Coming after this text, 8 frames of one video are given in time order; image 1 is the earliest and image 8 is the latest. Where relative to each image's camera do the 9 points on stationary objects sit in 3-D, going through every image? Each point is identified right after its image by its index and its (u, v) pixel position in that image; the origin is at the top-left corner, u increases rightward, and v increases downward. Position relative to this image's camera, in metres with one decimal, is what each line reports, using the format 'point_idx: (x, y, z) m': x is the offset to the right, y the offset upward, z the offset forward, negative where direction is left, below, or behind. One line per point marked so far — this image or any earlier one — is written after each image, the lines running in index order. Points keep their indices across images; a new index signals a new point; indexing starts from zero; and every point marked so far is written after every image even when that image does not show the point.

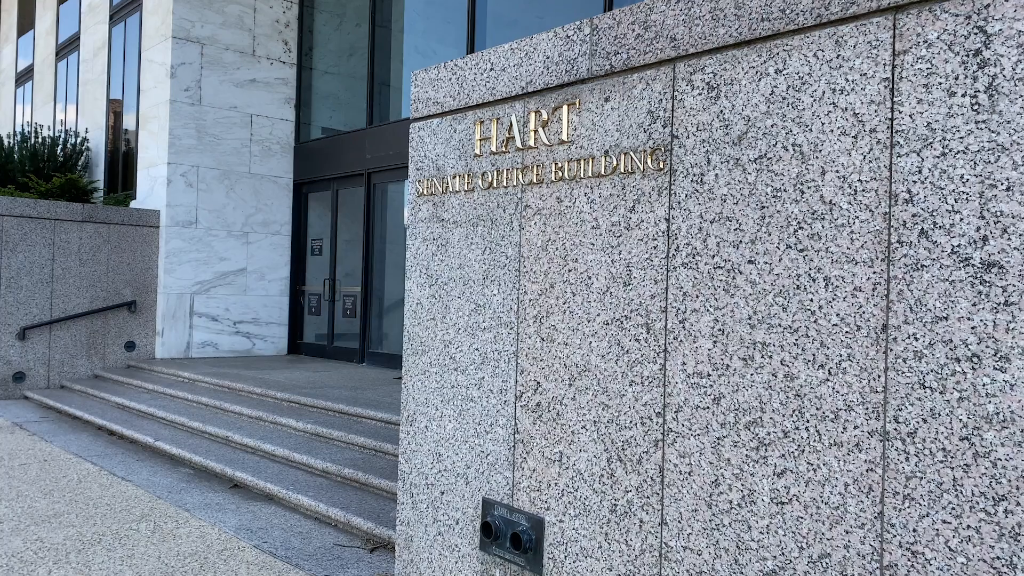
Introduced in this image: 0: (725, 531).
0: (+0.8, -0.9, +3.2) m
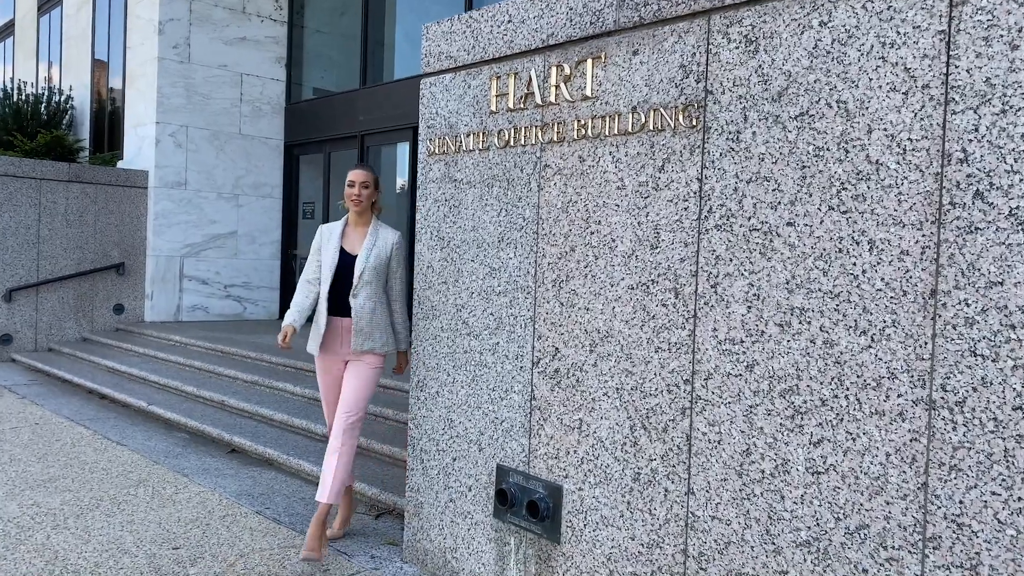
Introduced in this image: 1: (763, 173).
0: (+0.9, -0.8, +3.2) m
1: (+0.9, +0.4, +3.2) m
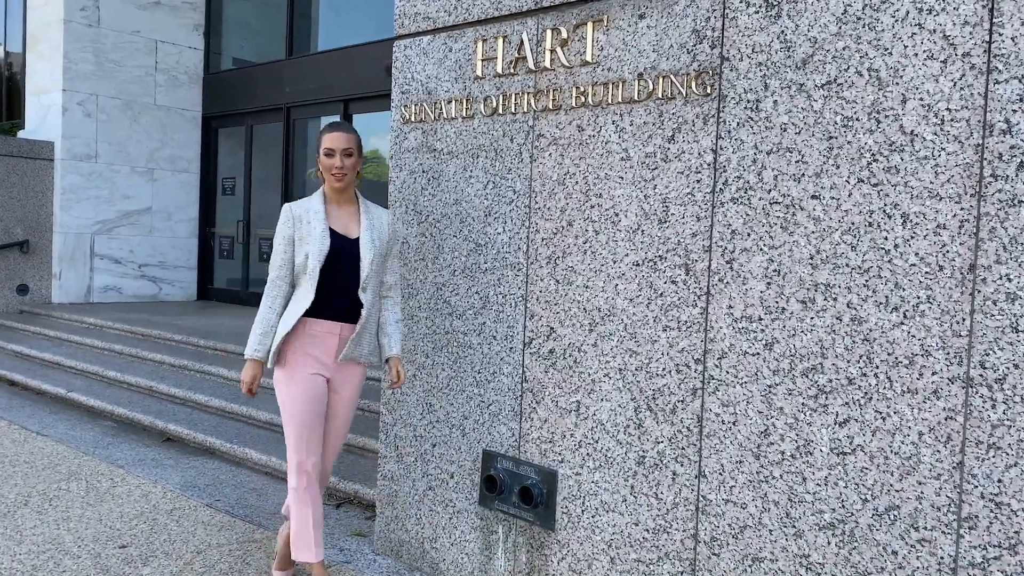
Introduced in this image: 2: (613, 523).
0: (+0.9, -0.7, +3.1) m
1: (+1.0, +0.5, +3.0) m
2: (+0.4, -1.0, +3.5) m
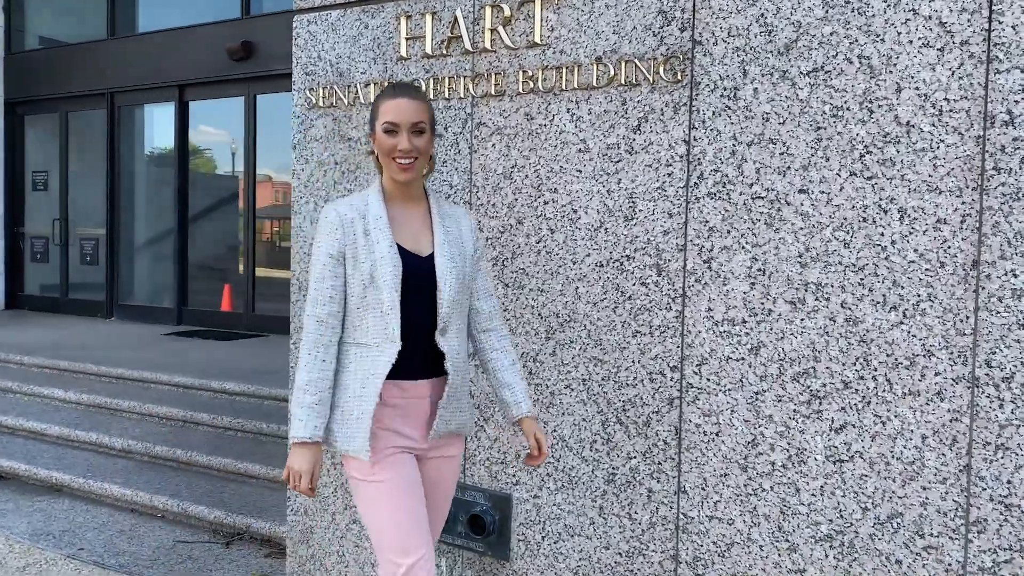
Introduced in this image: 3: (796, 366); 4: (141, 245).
0: (+0.9, -0.7, +2.9) m
1: (+0.8, +0.5, +2.8) m
2: (+0.3, -1.0, +3.2) m
3: (+0.9, -0.3, +2.8) m
4: (-5.1, +0.6, +11.8) m
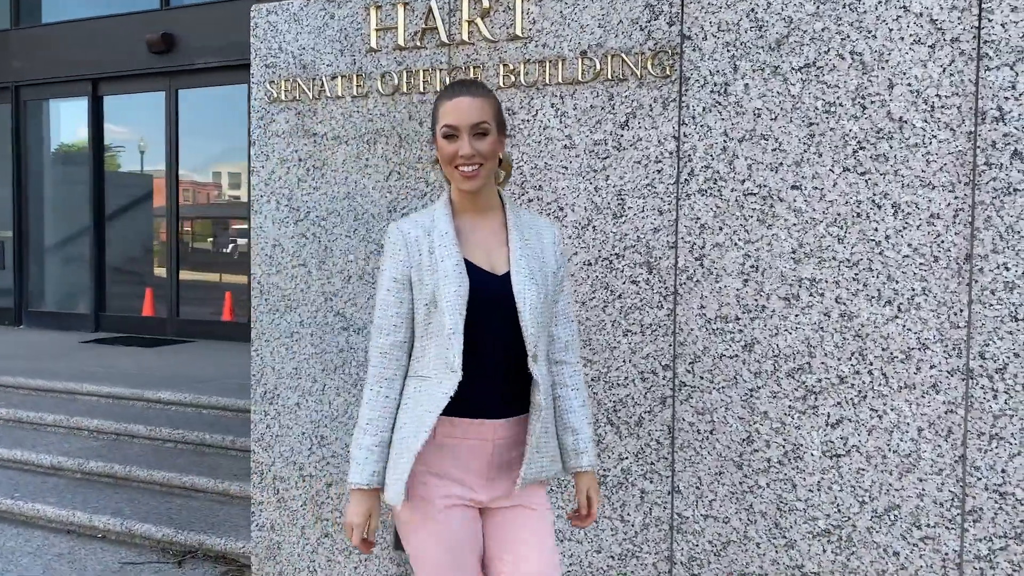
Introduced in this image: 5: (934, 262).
0: (+0.8, -0.7, +2.9) m
1: (+0.8, +0.5, +2.8) m
2: (+0.2, -1.0, +3.2) m
3: (+0.9, -0.2, +2.8) m
4: (-6.0, +0.5, +11.2) m
5: (+1.3, +0.1, +2.6) m
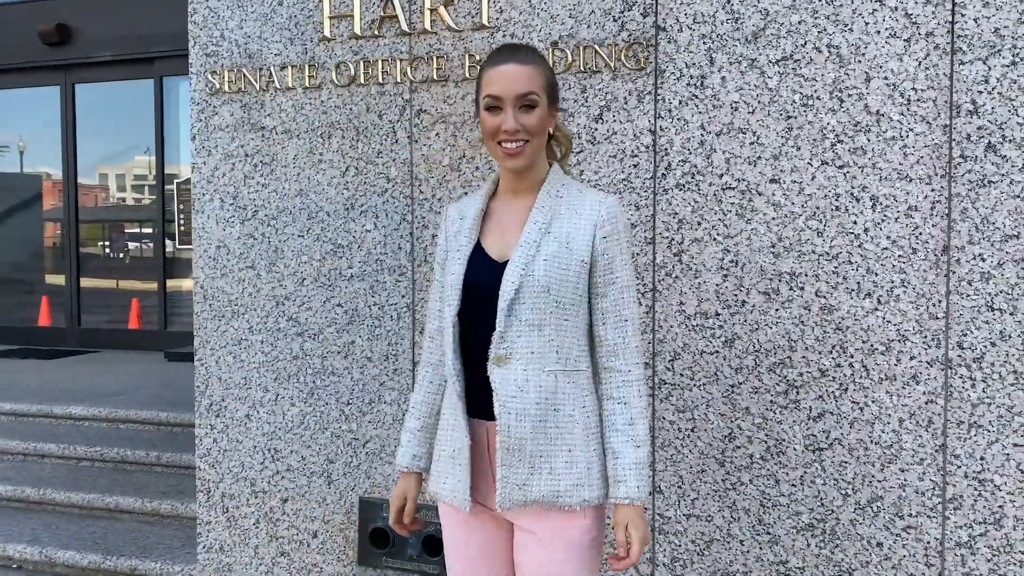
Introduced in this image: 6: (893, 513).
0: (+0.8, -0.7, +2.8) m
1: (+0.7, +0.5, +2.8) m
2: (+0.1, -1.0, +3.1) m
3: (+0.9, -0.2, +2.8) m
4: (-7.0, +0.4, +10.3) m
5: (+1.2, +0.1, +2.7) m
6: (+1.2, -0.7, +2.7) m
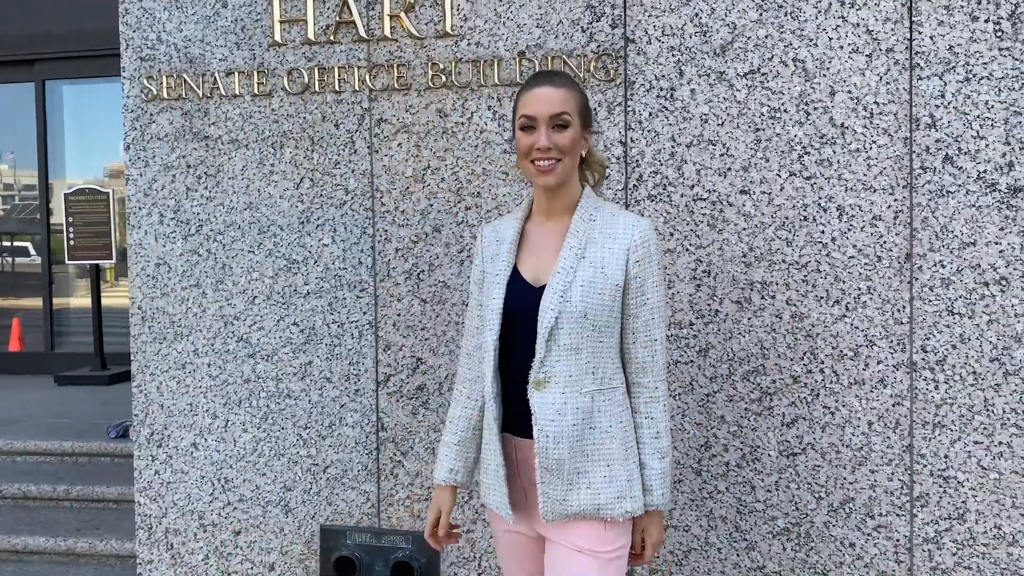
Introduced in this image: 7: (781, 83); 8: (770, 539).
0: (+0.7, -0.7, +2.9) m
1: (+0.6, +0.5, +2.8) m
2: (0.0, -1.0, +3.0) m
3: (+0.8, -0.3, +2.8) m
4: (-8.0, +0.1, +9.3) m
5: (+1.2, +0.1, +2.8) m
6: (+1.2, -0.7, +2.8) m
7: (+0.9, +0.7, +2.8) m
8: (+0.9, -0.8, +2.9) m
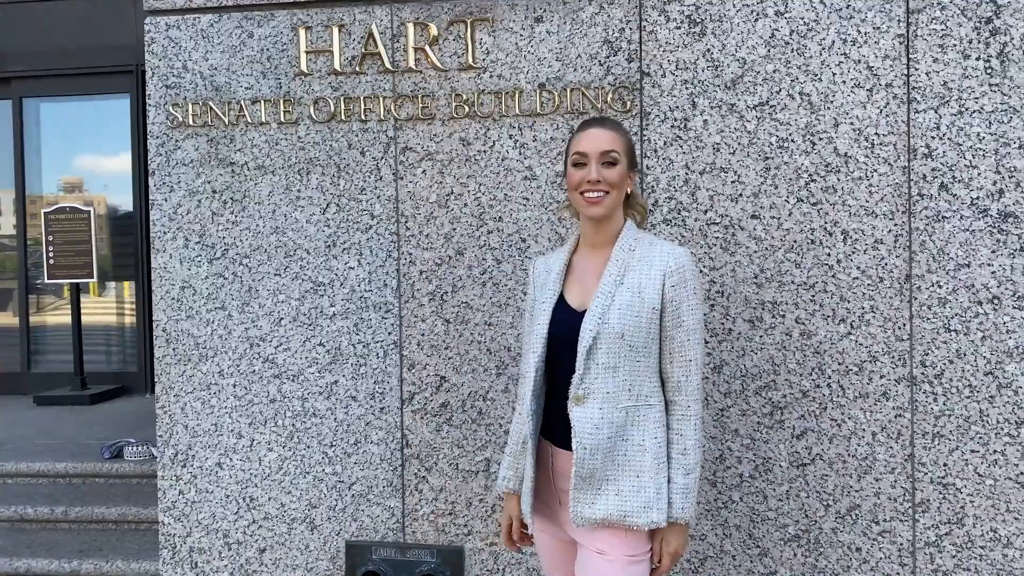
0: (+0.8, -0.8, +3.0) m
1: (+0.7, +0.4, +3.0) m
2: (+0.1, -1.1, +3.1) m
3: (+0.9, -0.3, +3.0) m
4: (-8.2, -0.1, +9.0) m
5: (+1.3, 0.0, +2.9) m
6: (+1.2, -0.8, +3.0) m
7: (+1.0, +0.6, +3.0) m
8: (+0.9, -0.9, +3.0) m
